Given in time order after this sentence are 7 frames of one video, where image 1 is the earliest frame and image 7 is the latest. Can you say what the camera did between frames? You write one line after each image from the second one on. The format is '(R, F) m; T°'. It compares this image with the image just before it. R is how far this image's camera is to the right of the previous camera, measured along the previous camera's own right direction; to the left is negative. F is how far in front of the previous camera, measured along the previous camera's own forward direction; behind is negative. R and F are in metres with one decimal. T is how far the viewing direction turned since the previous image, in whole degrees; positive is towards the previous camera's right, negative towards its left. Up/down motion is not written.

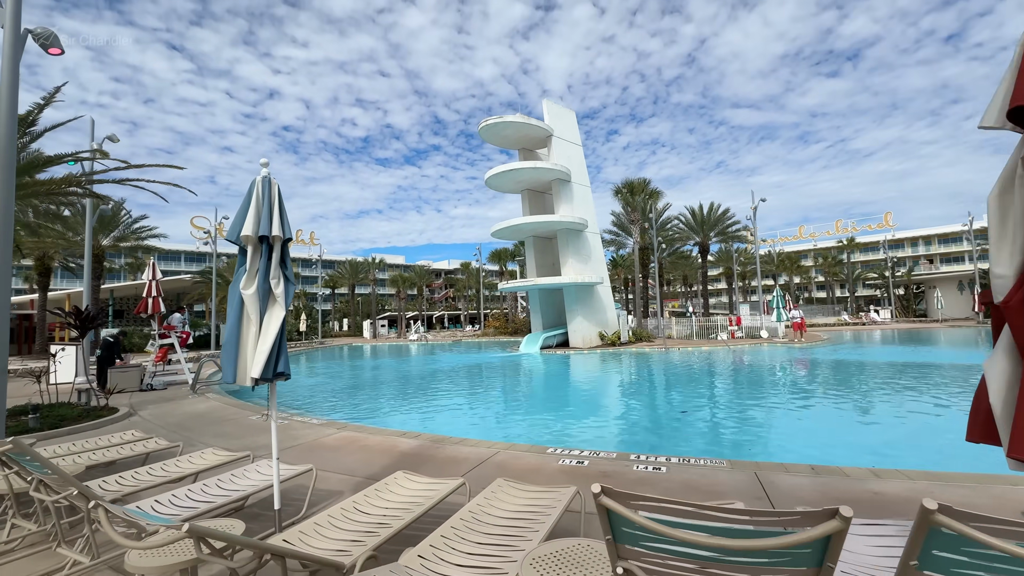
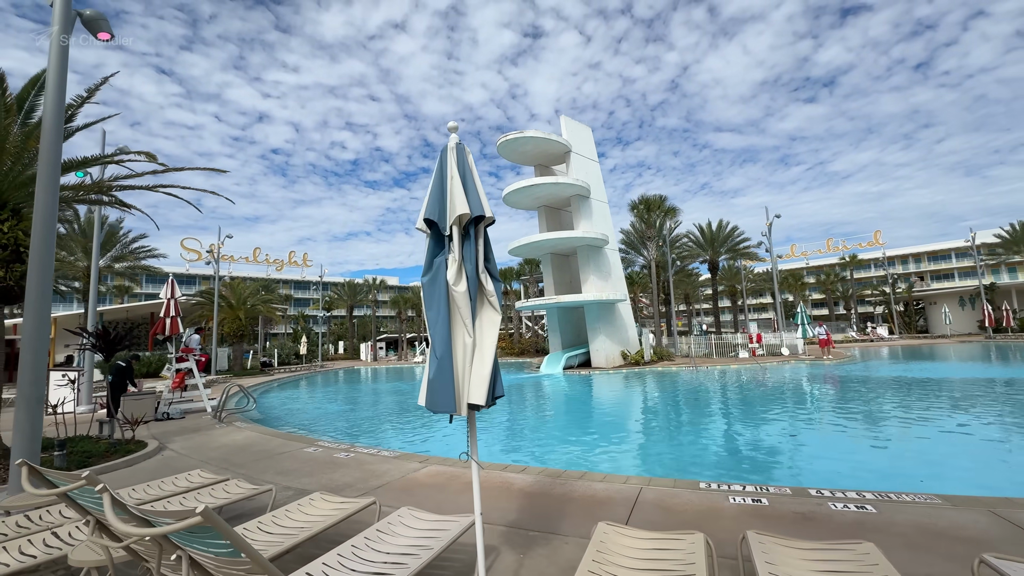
(-1.2, +0.6) m; +2°
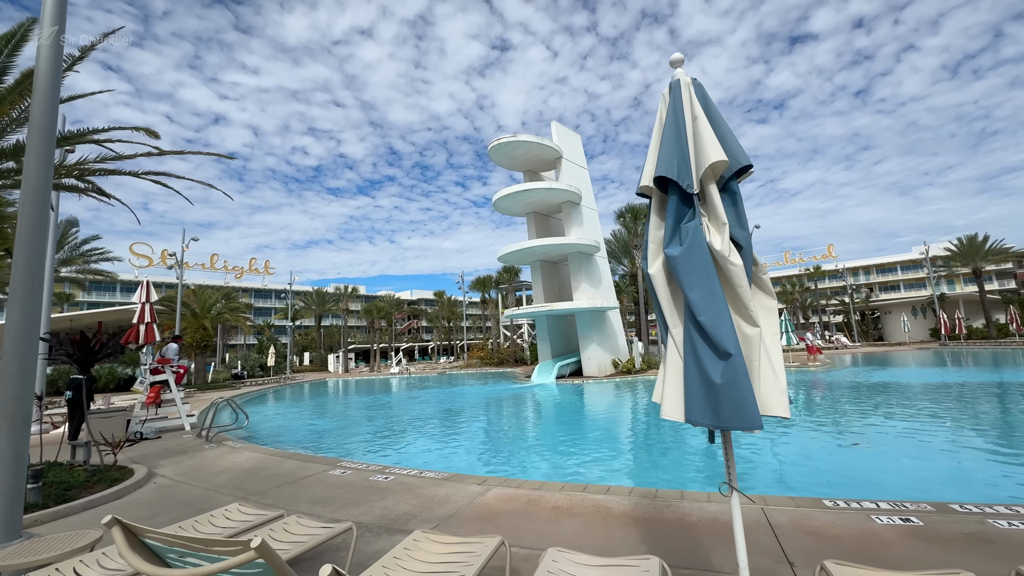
(-0.9, +0.5) m; +5°
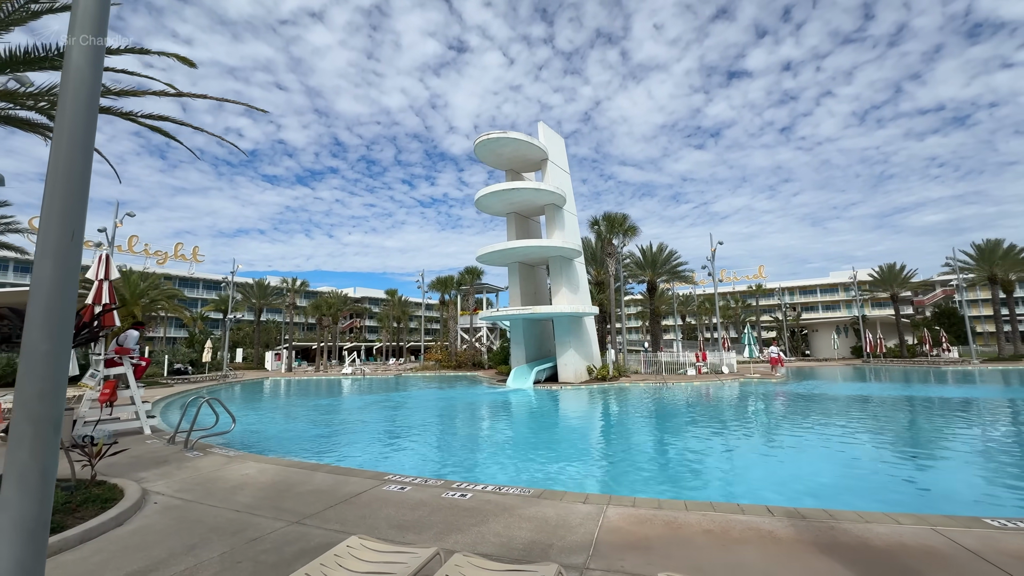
(-1.4, +0.6) m; +8°
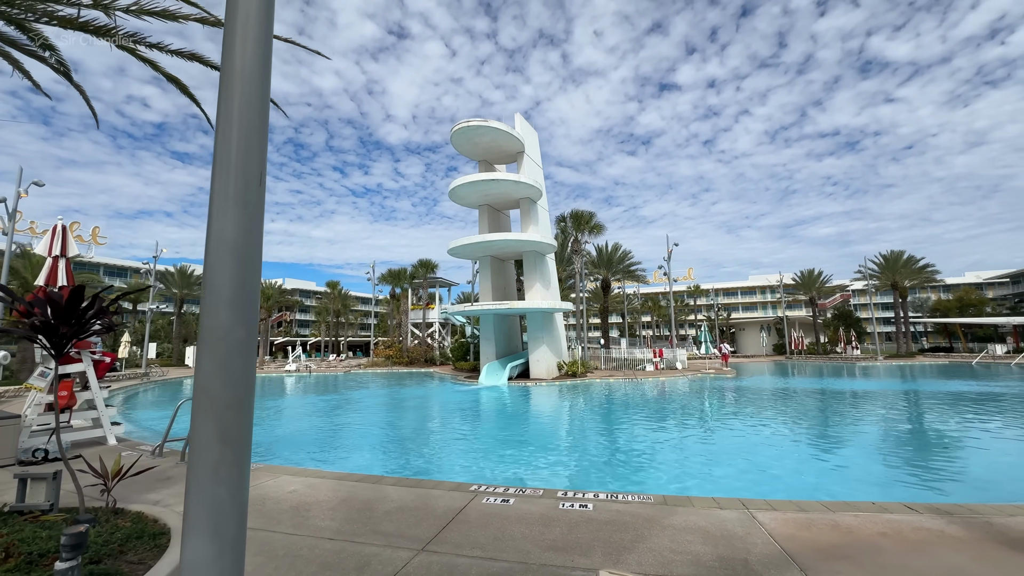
(-1.4, +0.5) m; +9°
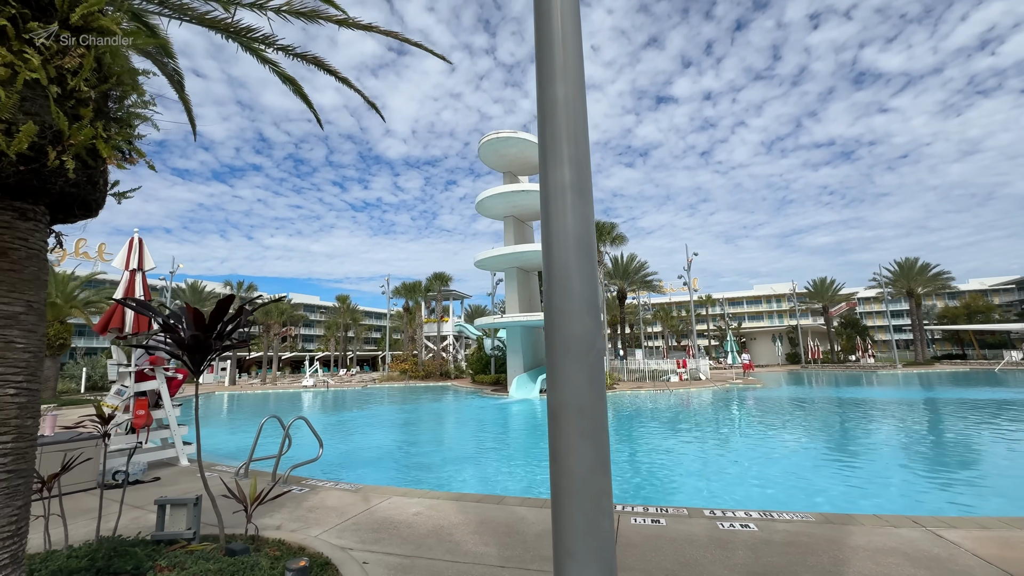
(-1.1, +0.2) m; 0°
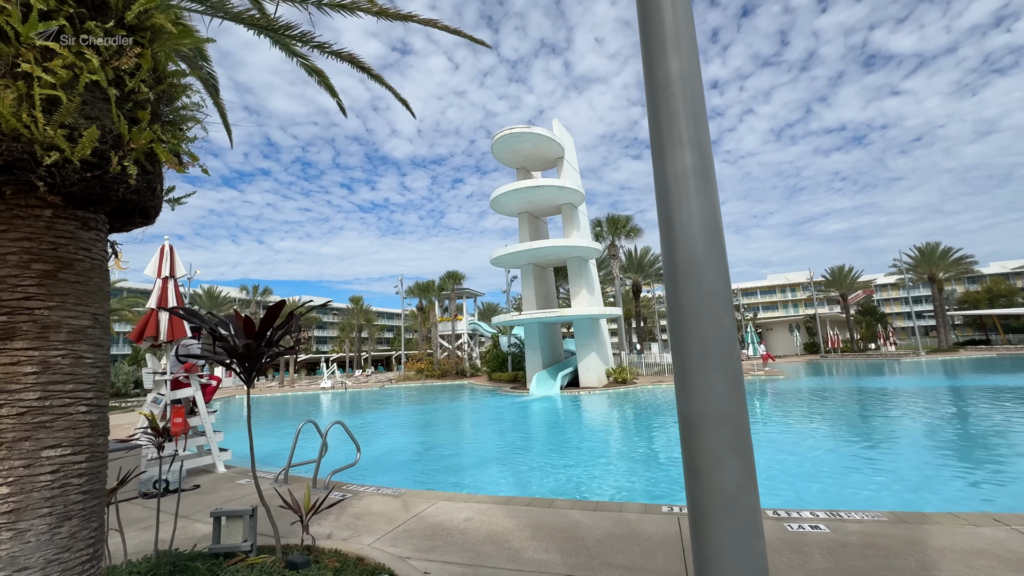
(-0.3, +0.1) m; -1°
